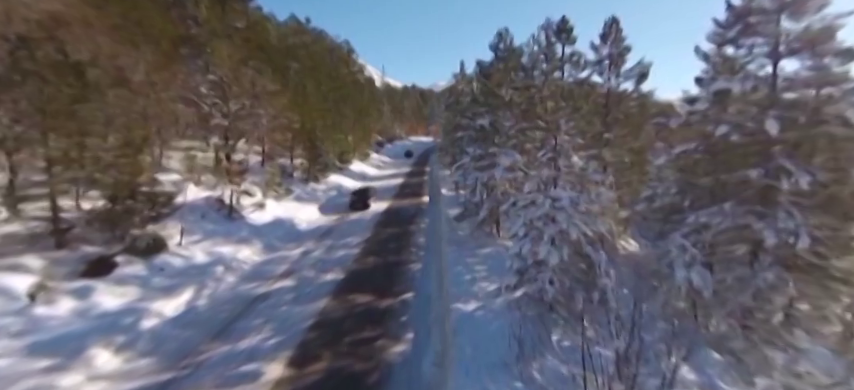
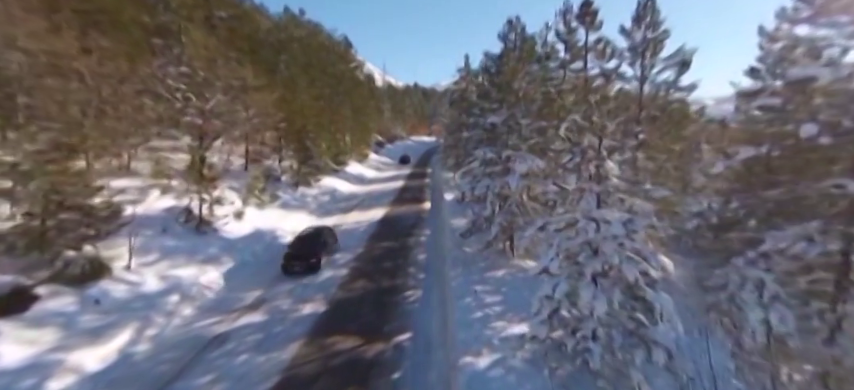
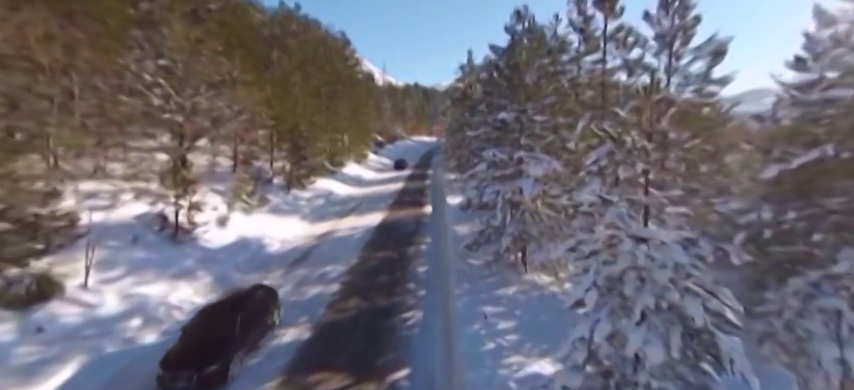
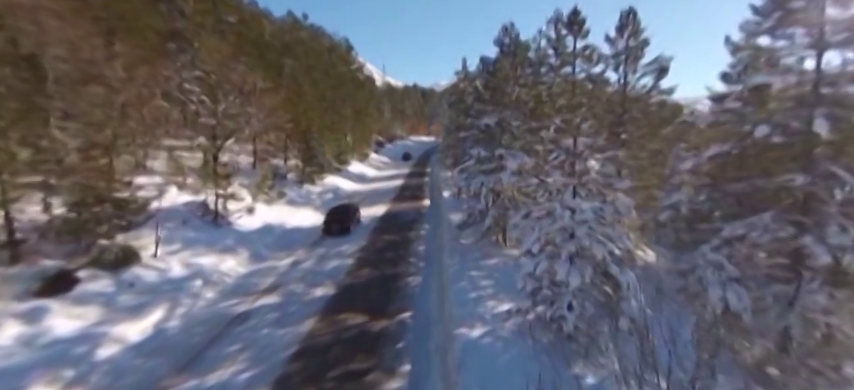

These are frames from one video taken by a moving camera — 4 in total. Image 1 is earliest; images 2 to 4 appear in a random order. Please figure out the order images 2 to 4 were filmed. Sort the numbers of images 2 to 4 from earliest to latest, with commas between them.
4, 2, 3
